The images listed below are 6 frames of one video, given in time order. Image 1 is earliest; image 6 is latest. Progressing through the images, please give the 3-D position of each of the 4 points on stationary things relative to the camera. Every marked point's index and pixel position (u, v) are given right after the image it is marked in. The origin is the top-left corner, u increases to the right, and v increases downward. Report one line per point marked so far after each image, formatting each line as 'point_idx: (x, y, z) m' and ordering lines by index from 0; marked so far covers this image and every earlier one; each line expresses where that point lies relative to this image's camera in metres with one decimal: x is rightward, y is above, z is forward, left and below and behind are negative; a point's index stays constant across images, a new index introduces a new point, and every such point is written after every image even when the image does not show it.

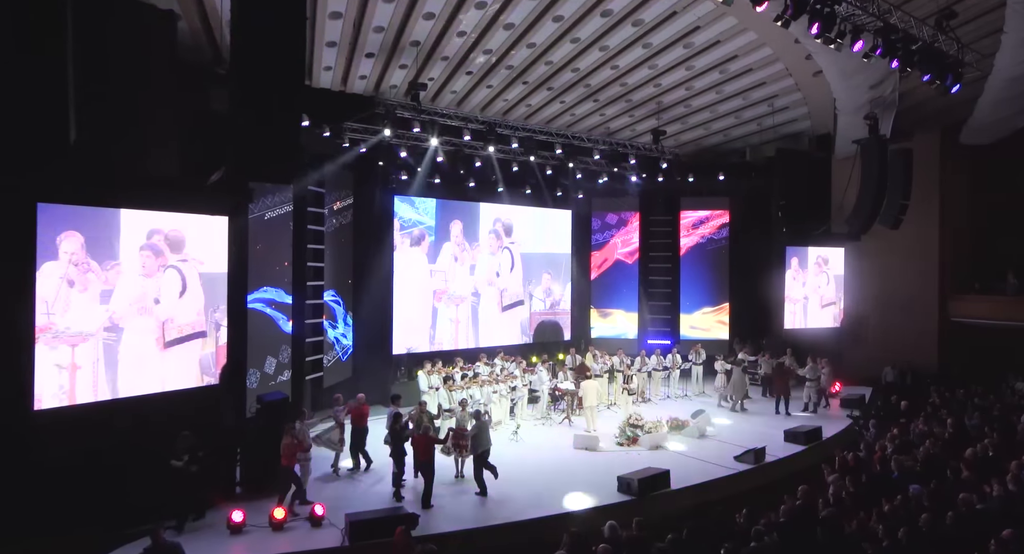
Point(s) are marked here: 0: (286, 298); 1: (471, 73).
0: (-4.6, -0.4, +12.1) m
1: (-0.9, +4.4, +13.0) m
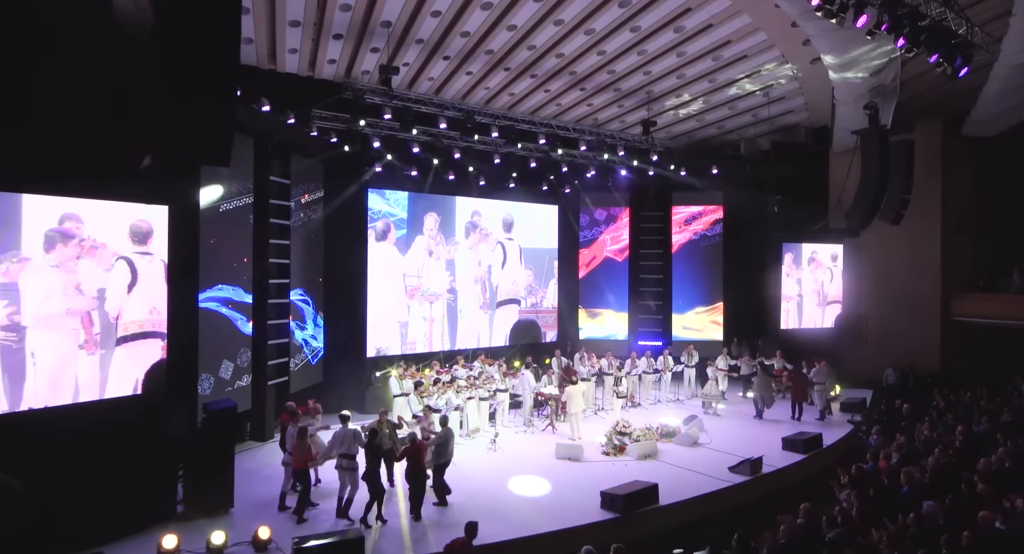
0: (-5.1, -0.4, +11.2) m
1: (-1.3, +4.5, +12.1) m
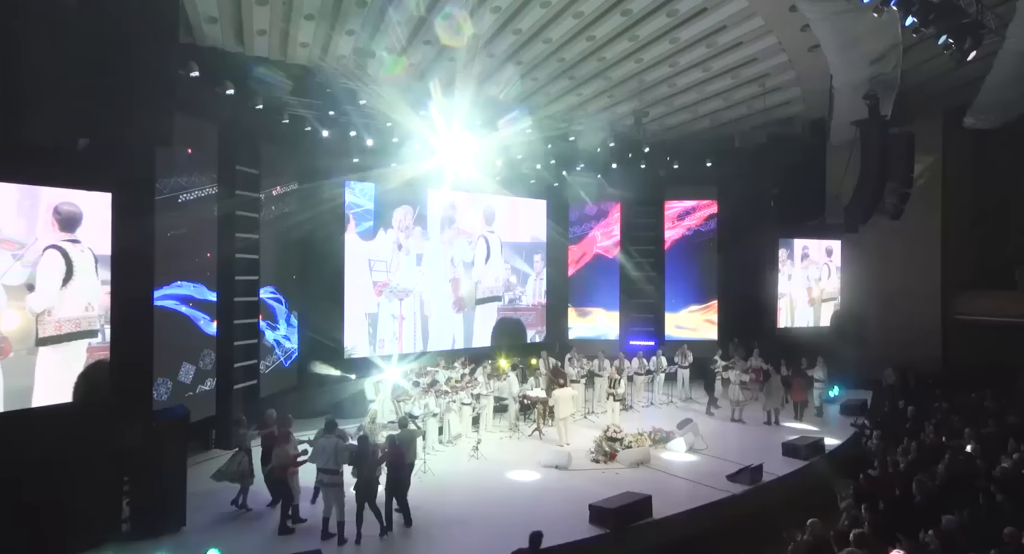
0: (-5.3, -0.3, +10.4) m
1: (-1.6, +4.5, +11.4) m
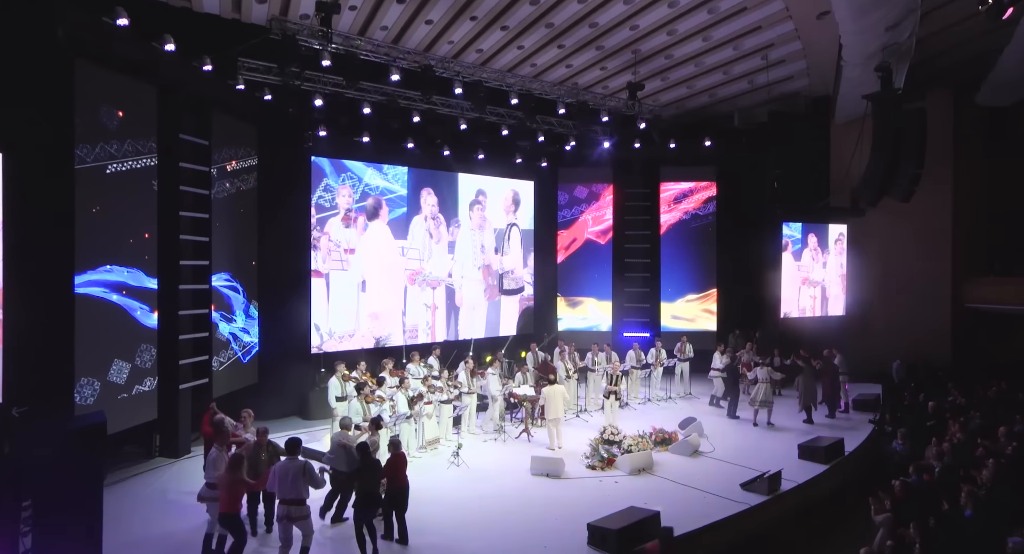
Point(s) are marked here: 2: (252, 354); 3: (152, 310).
0: (-5.6, -0.1, +9.0) m
1: (-1.9, +4.8, +10.1) m
2: (-5.2, -1.5, +11.9) m
3: (-5.6, -0.5, +9.2) m
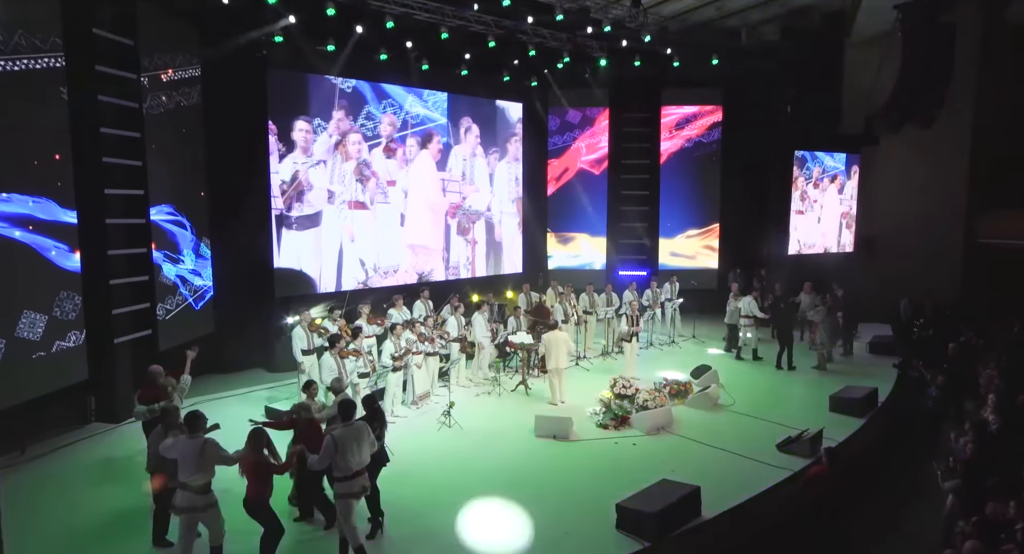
0: (-5.6, +0.8, +7.3) m
1: (-1.9, +5.7, +8.0) m
2: (-5.3, -0.4, +10.3) m
3: (-5.6, +0.3, +7.5) m
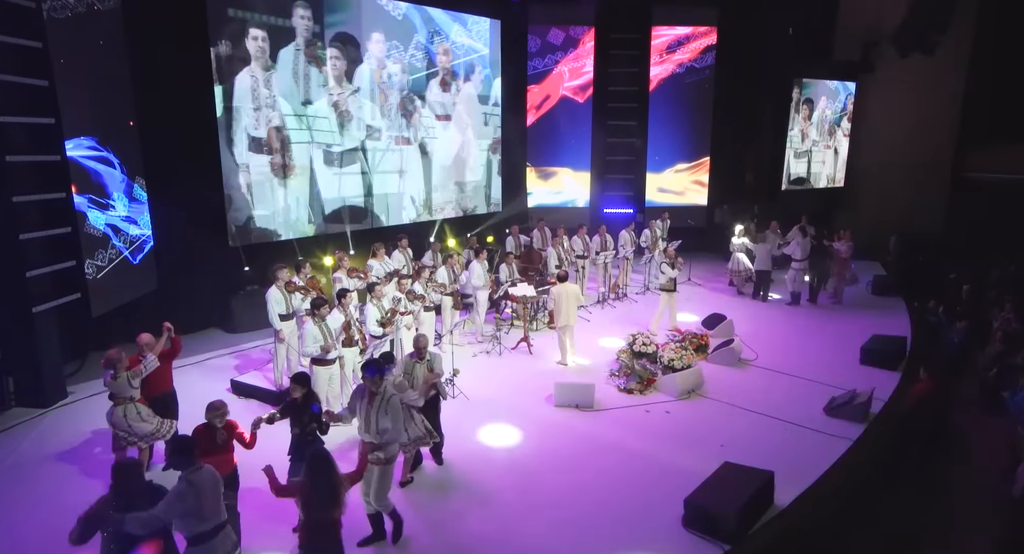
0: (-5.4, +1.2, +5.6) m
1: (-1.8, +6.3, +6.0) m
2: (-5.4, +0.4, +8.7) m
3: (-5.4, +0.8, +5.8) m
